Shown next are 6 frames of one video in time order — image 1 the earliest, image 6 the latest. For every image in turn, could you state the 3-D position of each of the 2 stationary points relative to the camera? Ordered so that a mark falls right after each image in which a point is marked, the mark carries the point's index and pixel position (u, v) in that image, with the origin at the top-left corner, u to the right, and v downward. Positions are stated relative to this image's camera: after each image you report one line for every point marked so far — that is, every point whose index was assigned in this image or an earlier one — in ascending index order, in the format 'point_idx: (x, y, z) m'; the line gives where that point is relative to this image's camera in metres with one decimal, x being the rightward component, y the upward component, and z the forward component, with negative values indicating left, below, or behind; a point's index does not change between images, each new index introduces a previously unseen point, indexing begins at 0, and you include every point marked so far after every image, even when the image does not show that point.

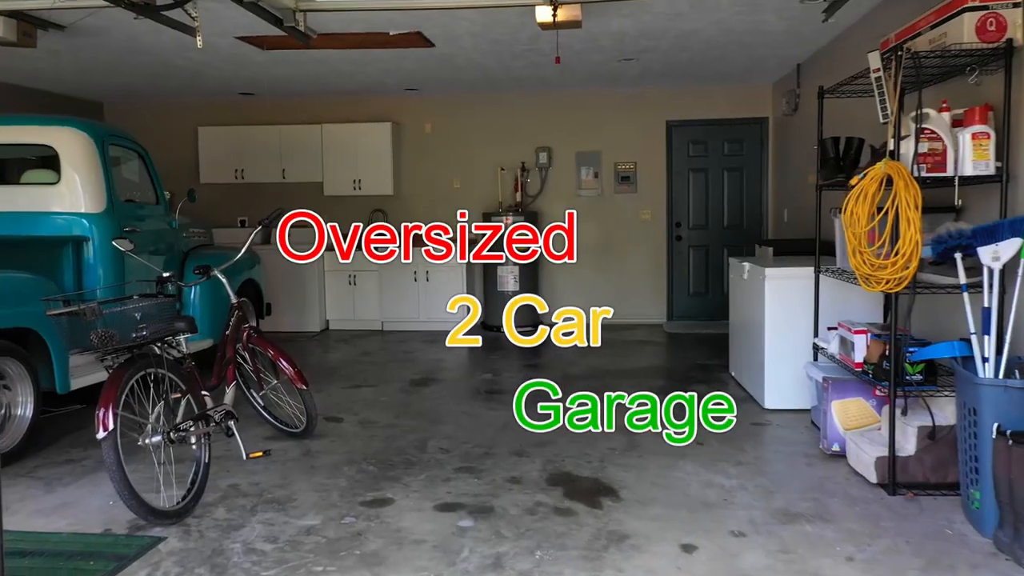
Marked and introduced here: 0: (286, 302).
0: (-2.0, -0.1, +7.2) m
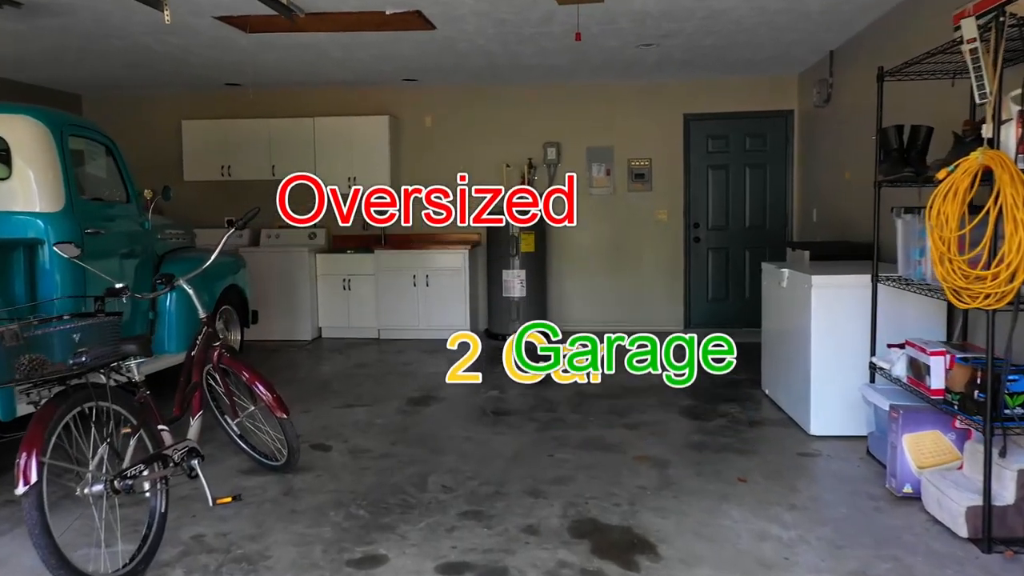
0: (-1.9, -0.2, +6.7) m
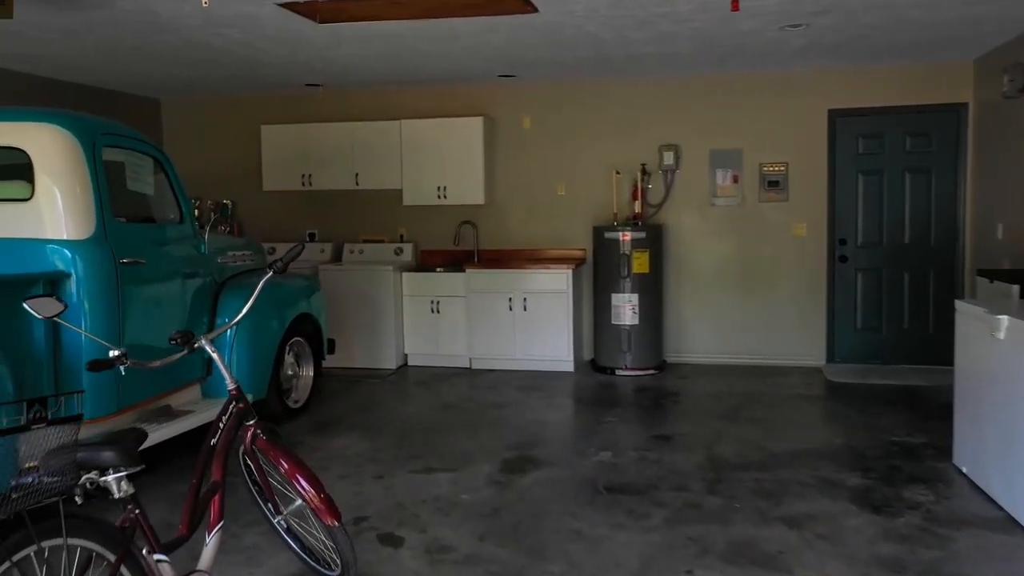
0: (-1.1, -0.3, +6.1) m
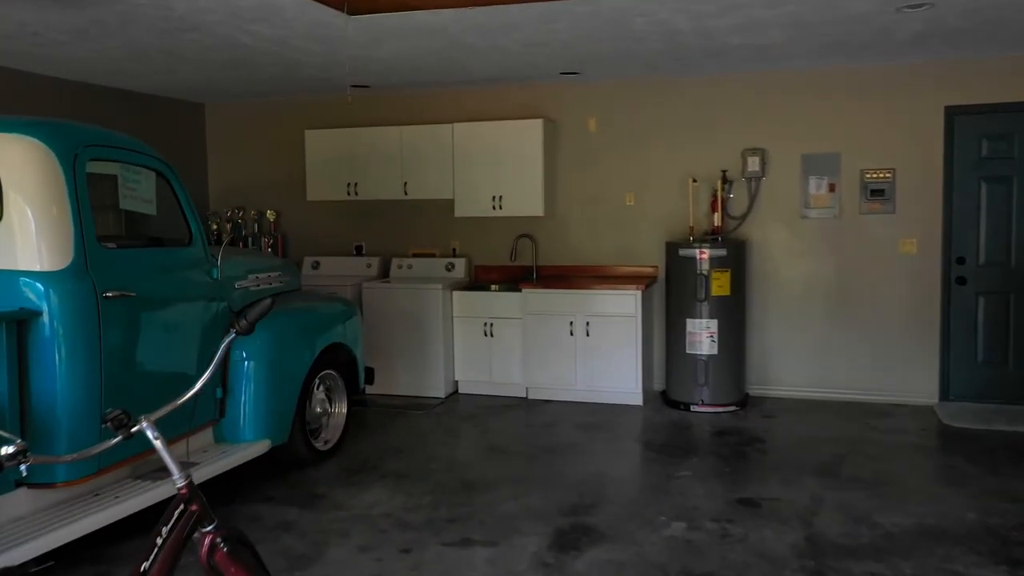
0: (-0.7, -0.5, +5.5) m
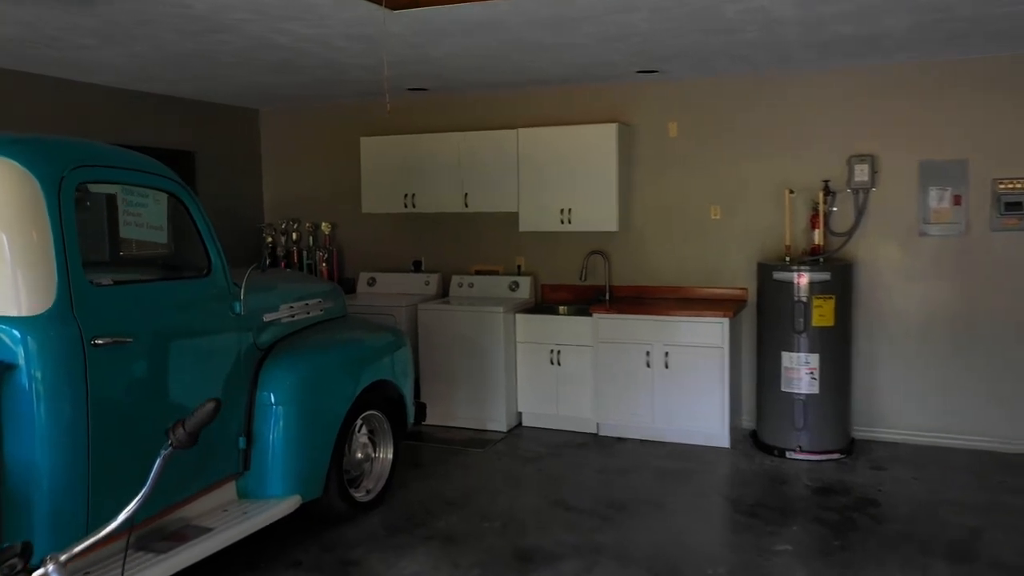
0: (-0.3, -0.6, +5.0) m
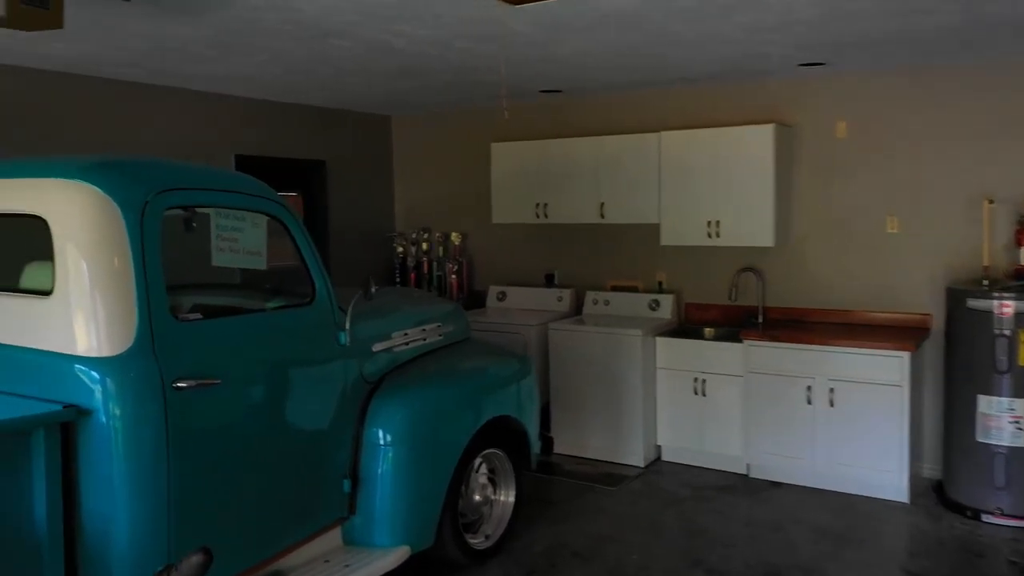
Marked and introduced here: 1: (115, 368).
0: (+0.5, -0.7, +4.6) m
1: (-1.0, -0.2, +2.1) m
